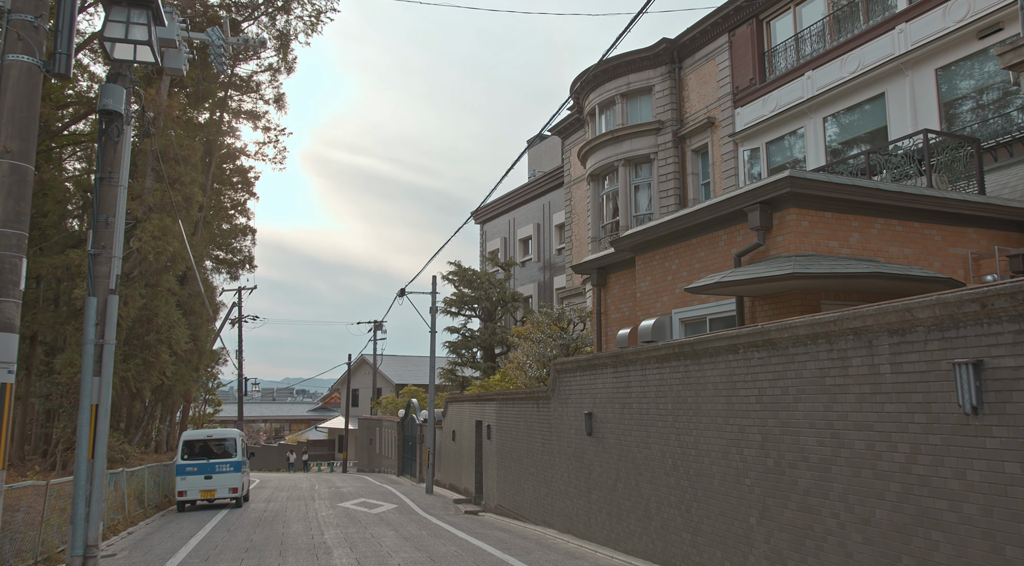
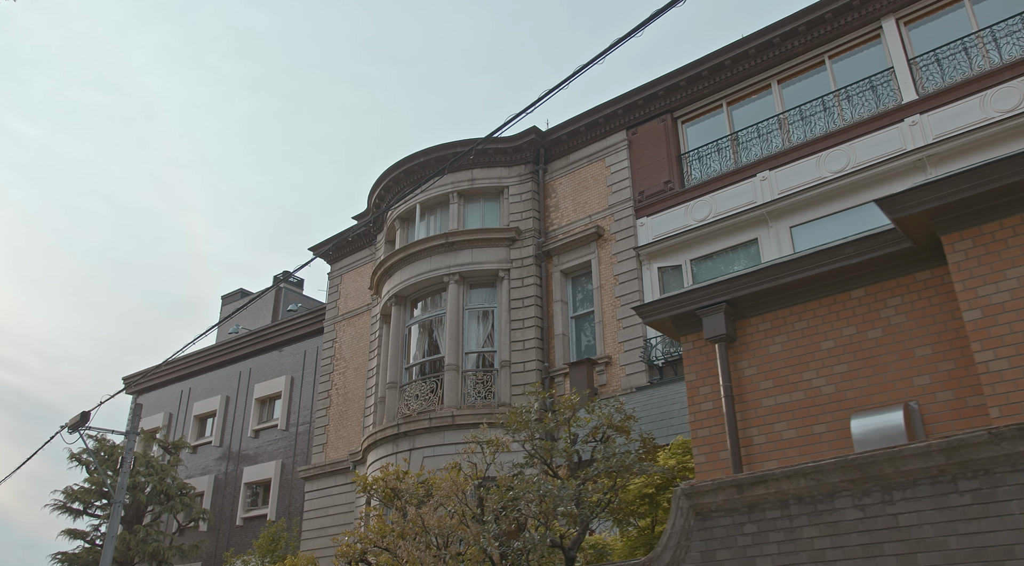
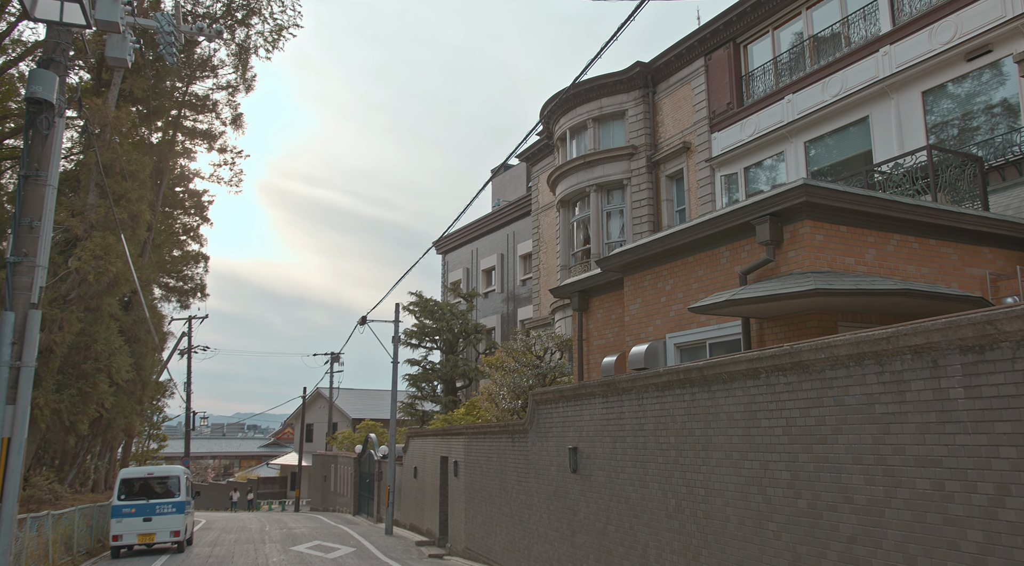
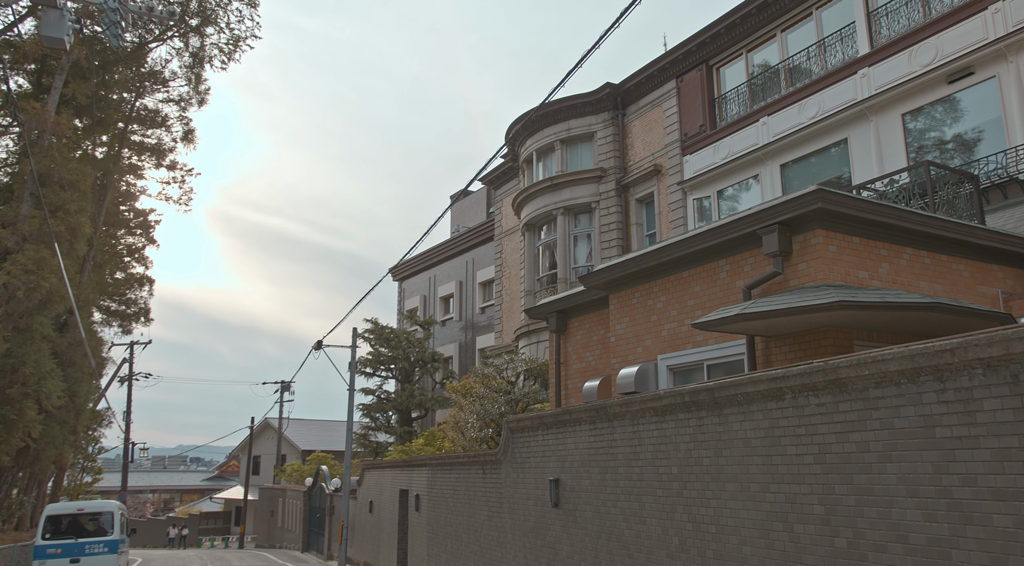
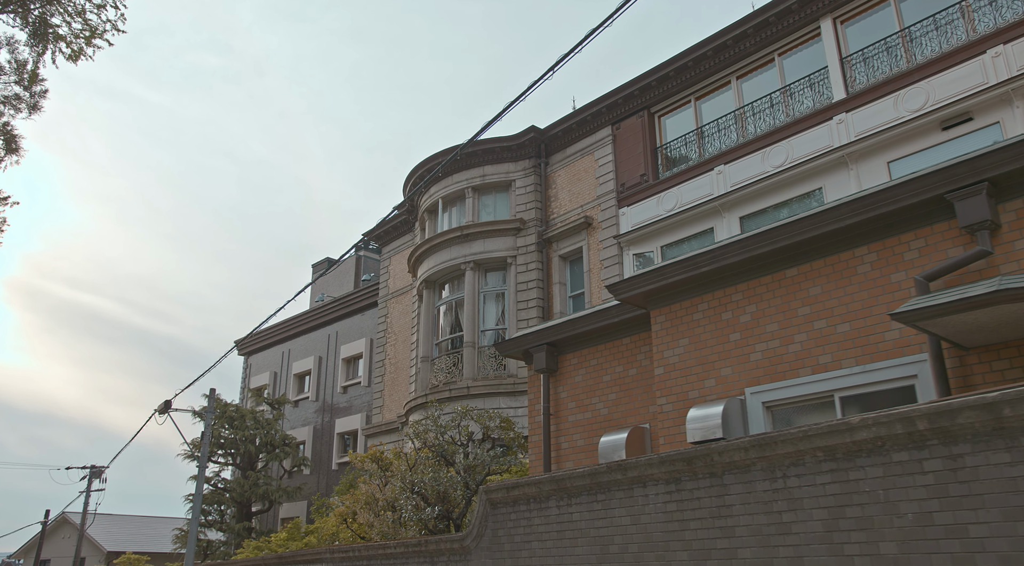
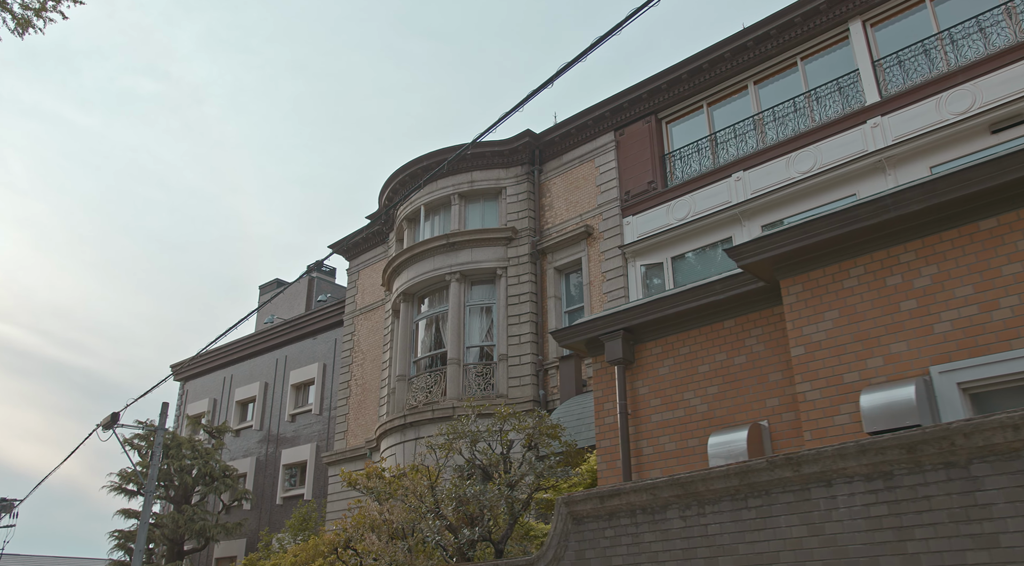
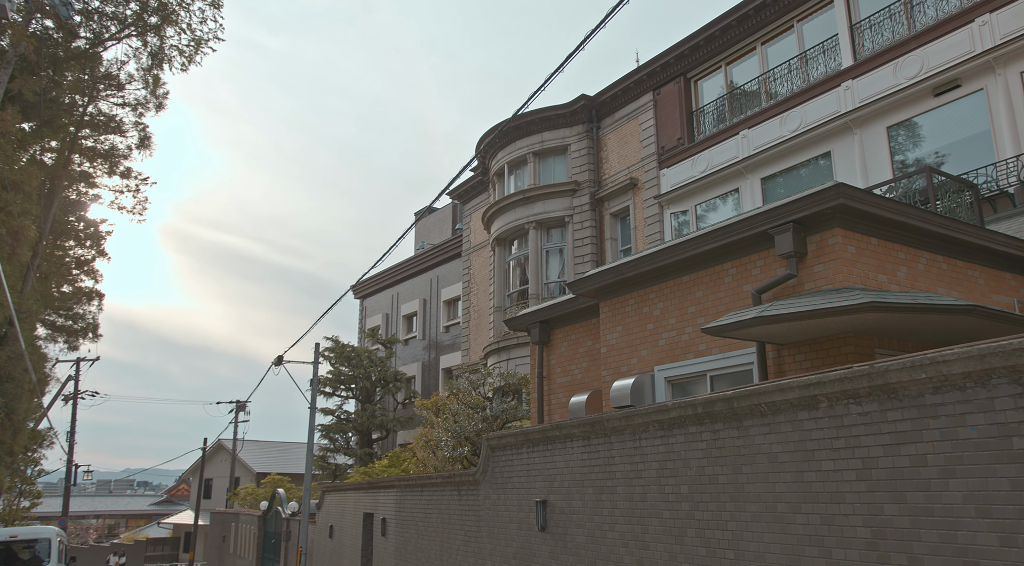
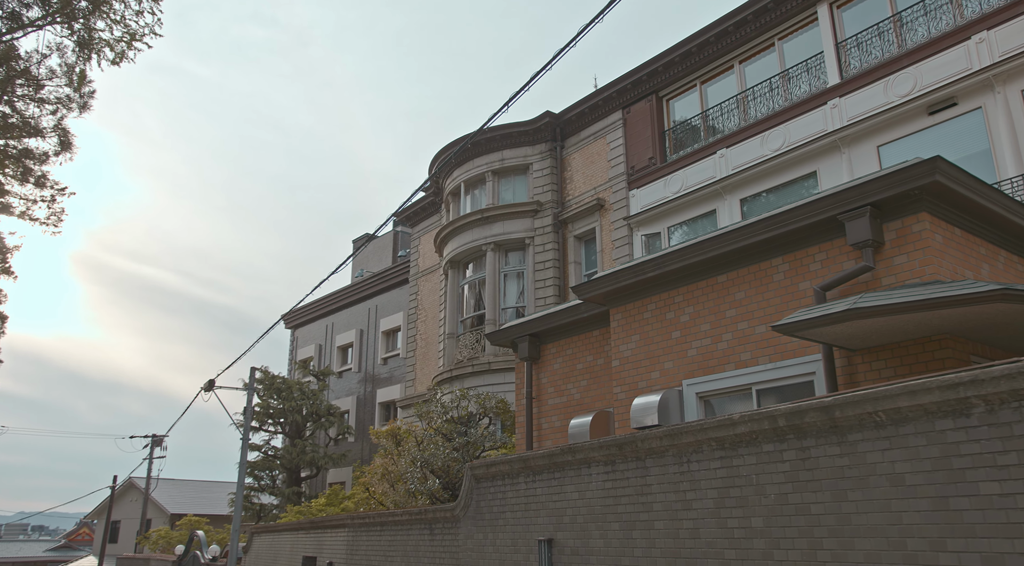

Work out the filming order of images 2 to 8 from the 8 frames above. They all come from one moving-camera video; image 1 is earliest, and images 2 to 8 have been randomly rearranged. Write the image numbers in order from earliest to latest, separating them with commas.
3, 4, 7, 8, 5, 6, 2
